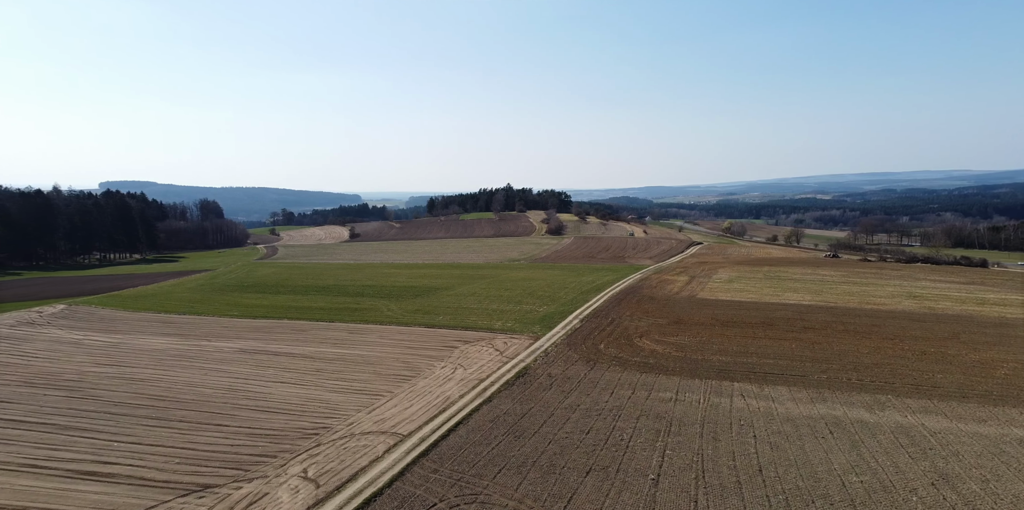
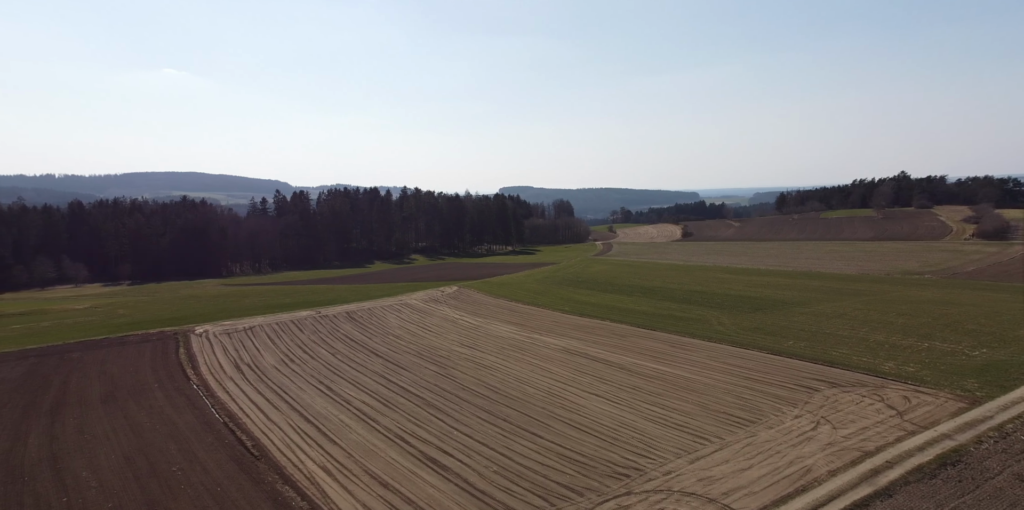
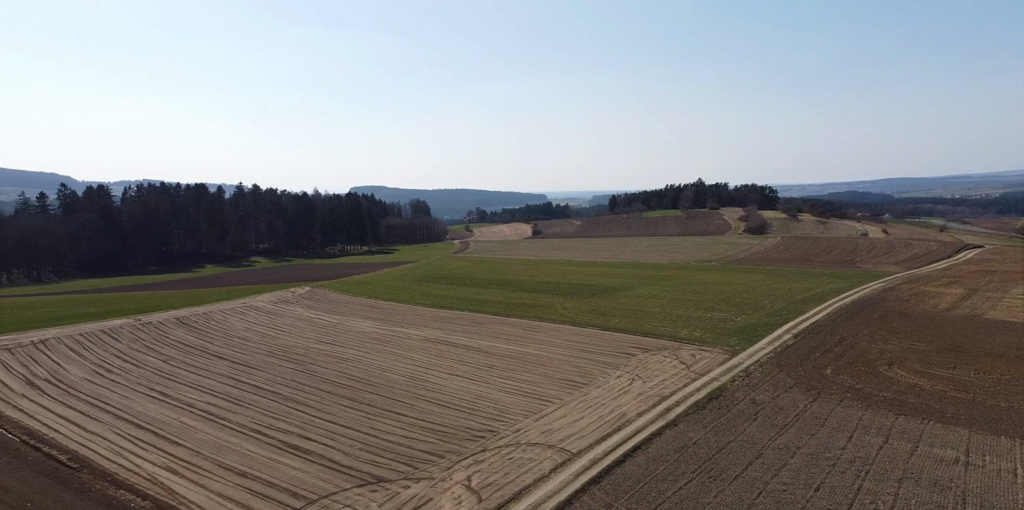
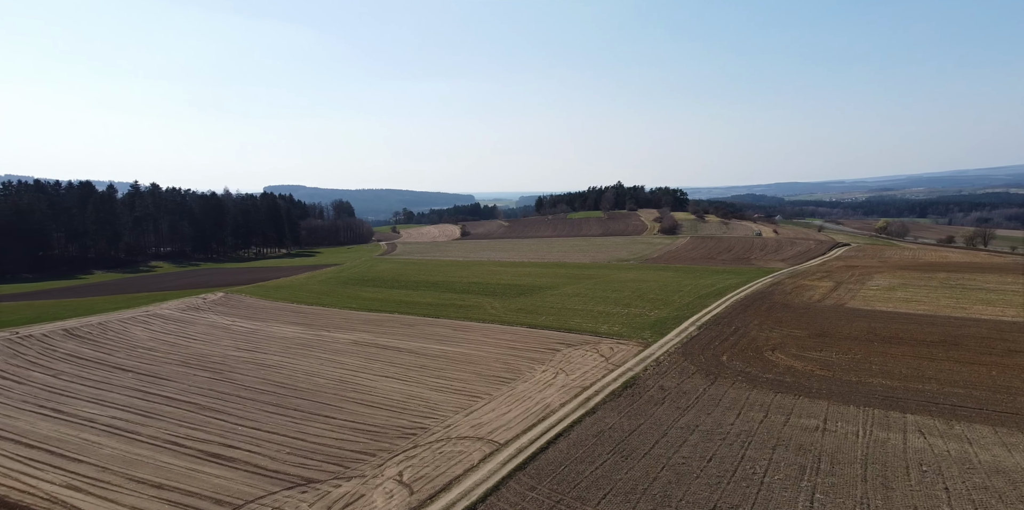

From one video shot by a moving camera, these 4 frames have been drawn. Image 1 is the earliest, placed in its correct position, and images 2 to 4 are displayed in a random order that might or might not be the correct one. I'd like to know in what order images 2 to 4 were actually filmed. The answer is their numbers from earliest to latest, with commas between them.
4, 3, 2
